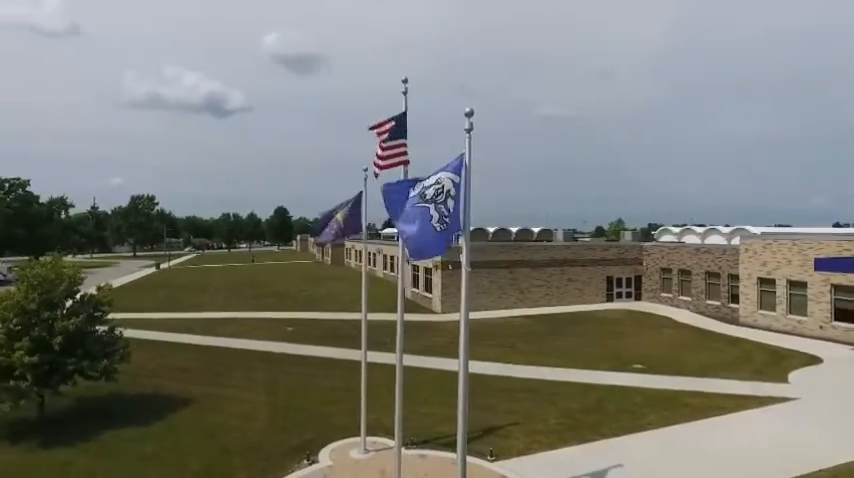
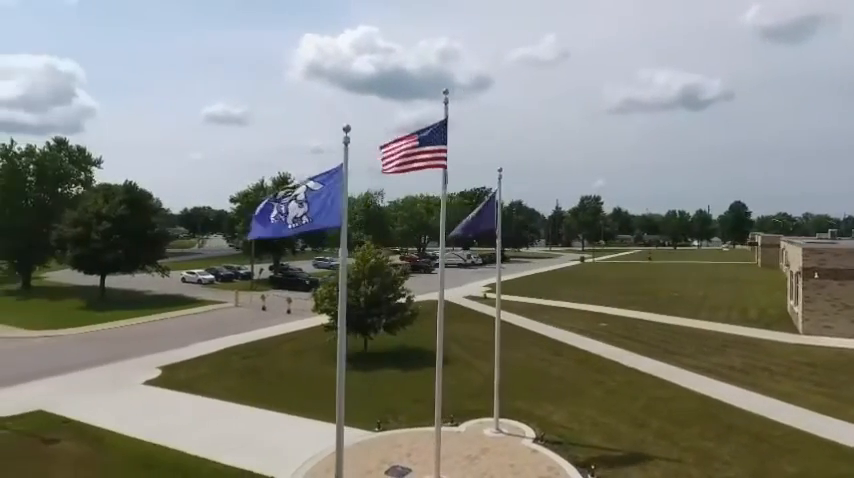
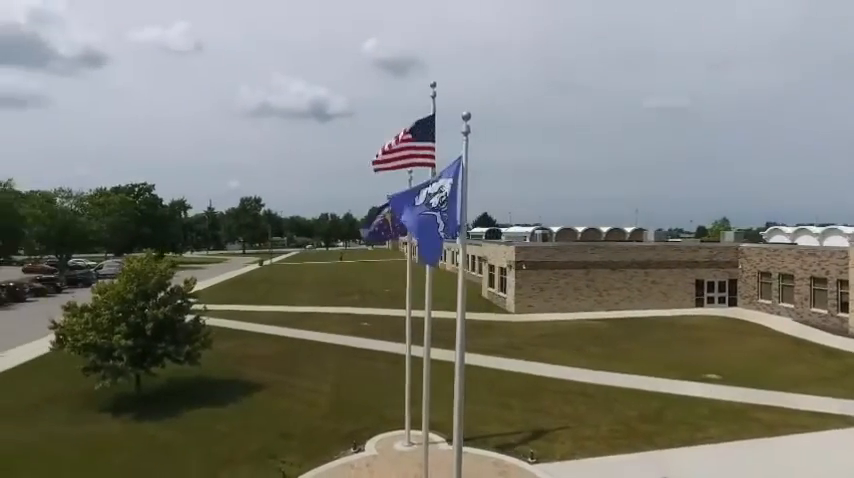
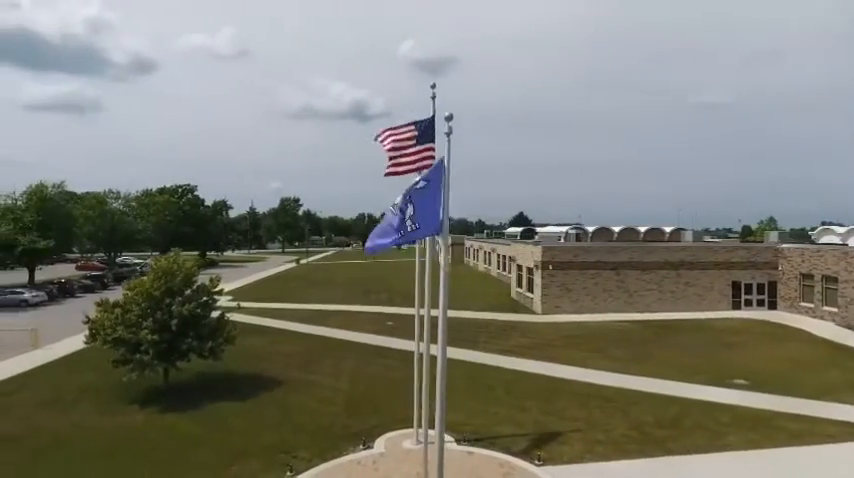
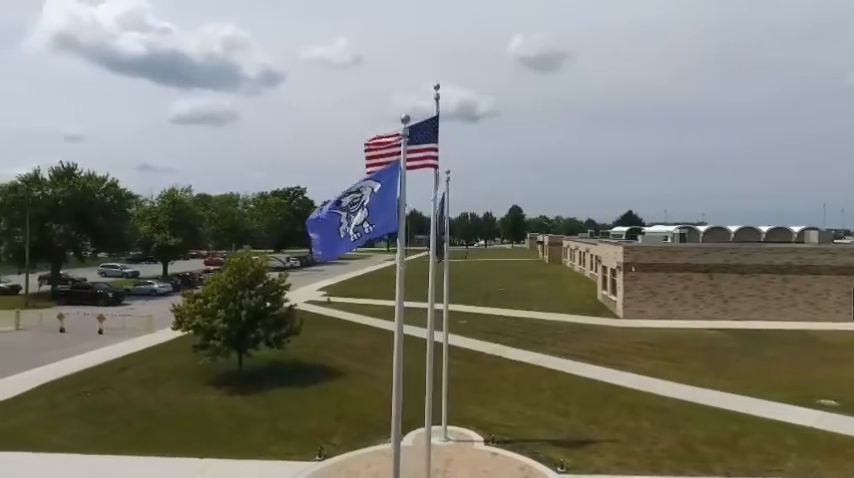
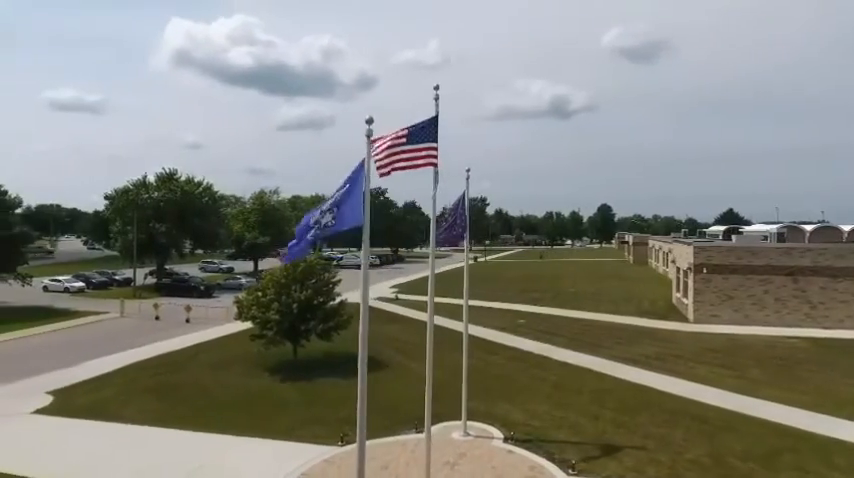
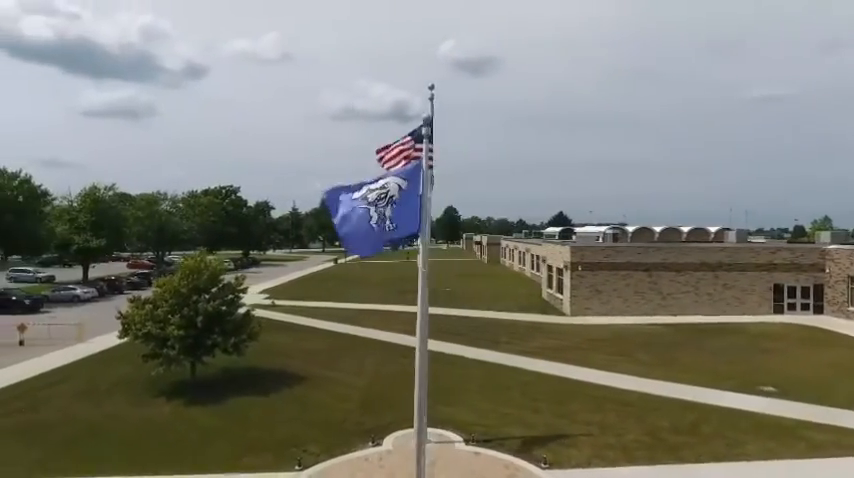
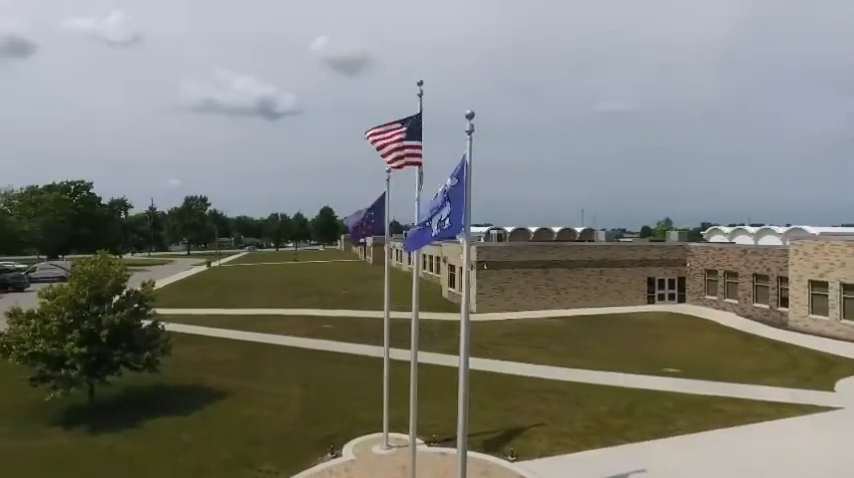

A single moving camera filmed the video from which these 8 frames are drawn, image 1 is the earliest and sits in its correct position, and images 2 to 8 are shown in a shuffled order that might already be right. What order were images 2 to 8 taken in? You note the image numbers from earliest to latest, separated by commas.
8, 3, 4, 7, 5, 6, 2
